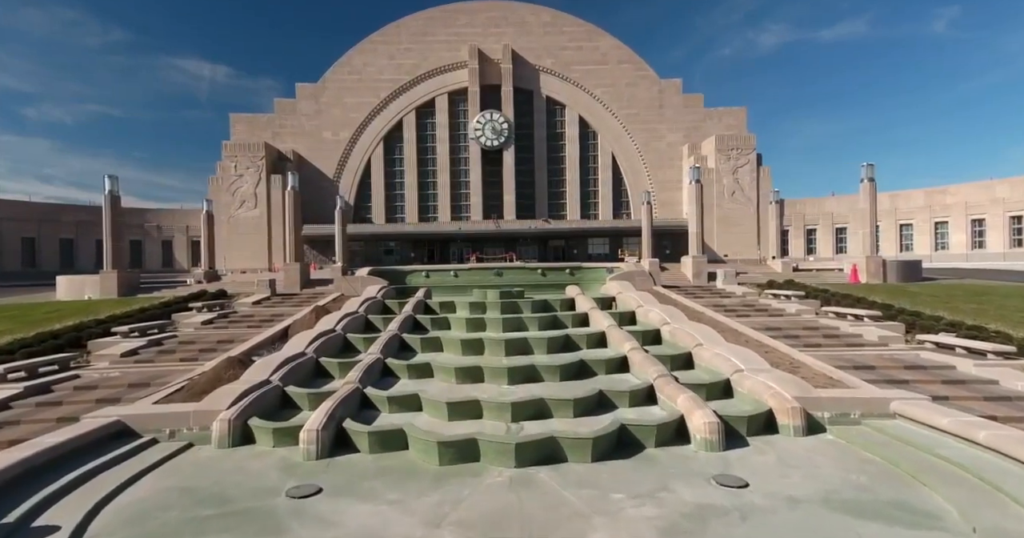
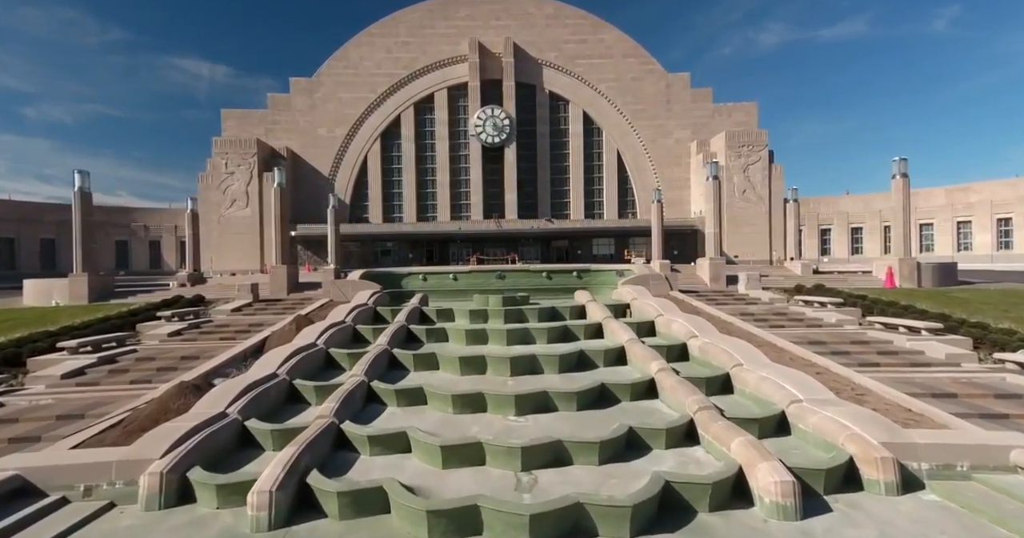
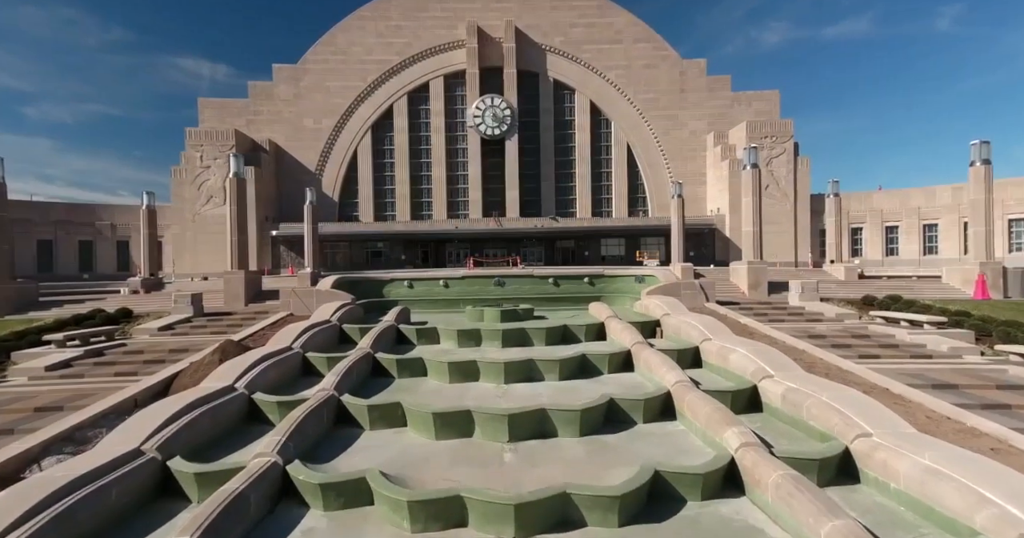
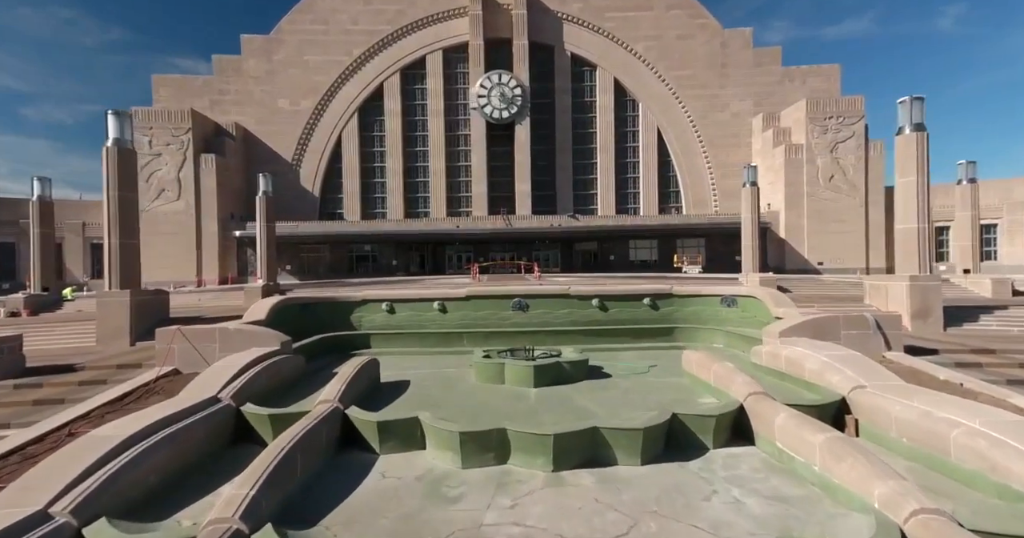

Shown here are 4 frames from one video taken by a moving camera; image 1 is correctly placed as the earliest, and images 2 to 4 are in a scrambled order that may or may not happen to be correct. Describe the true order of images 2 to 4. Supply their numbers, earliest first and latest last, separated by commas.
2, 3, 4
